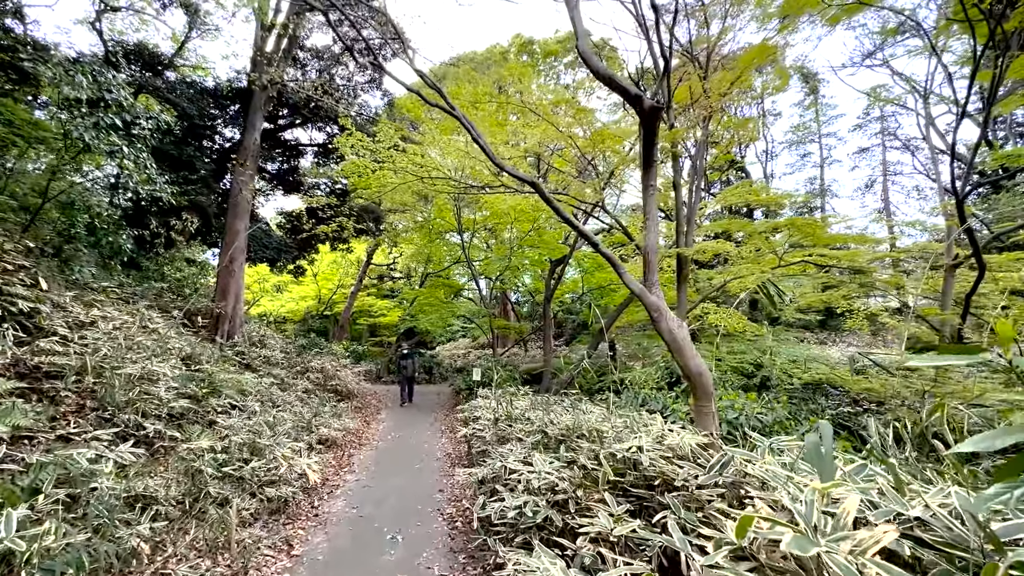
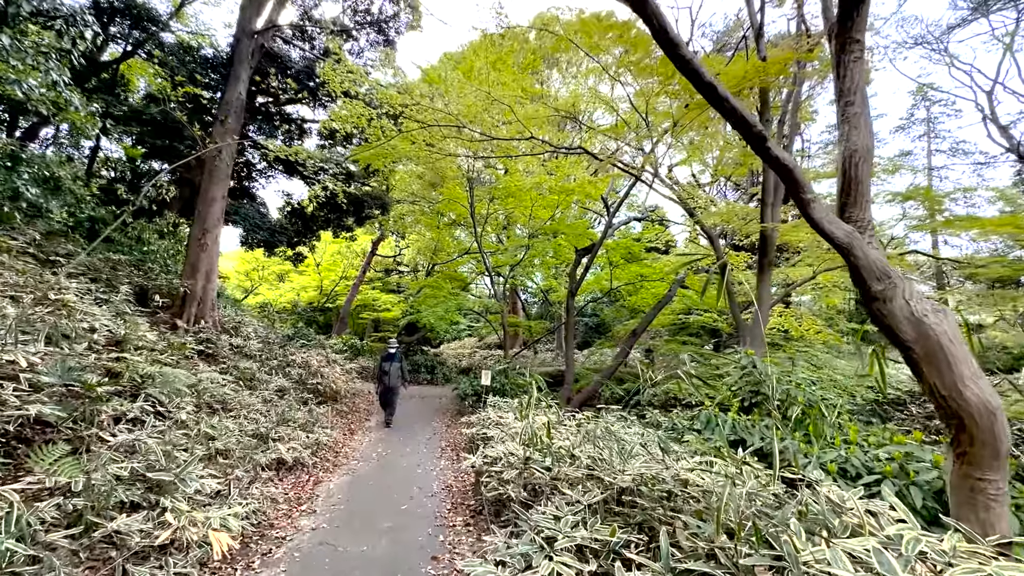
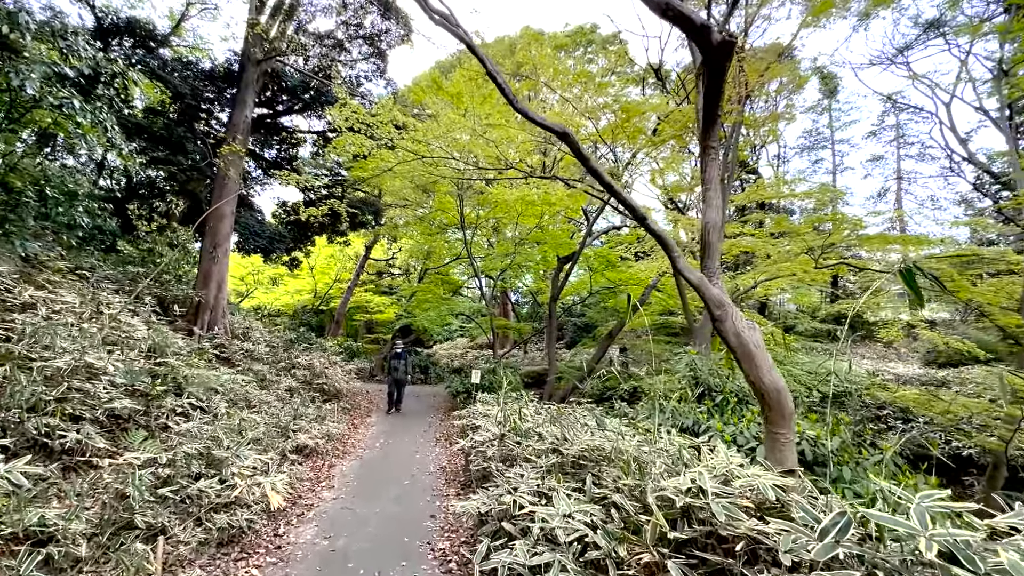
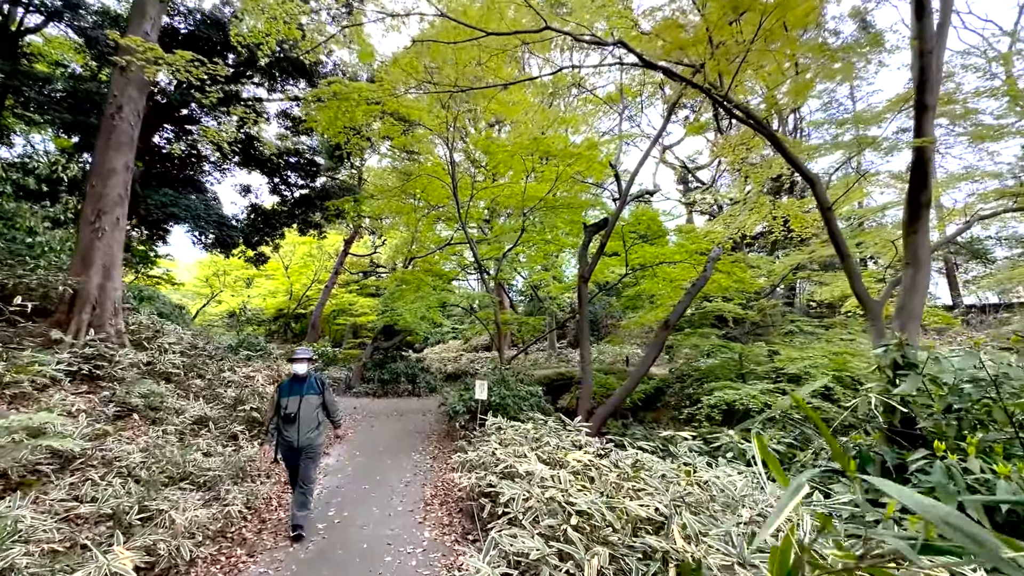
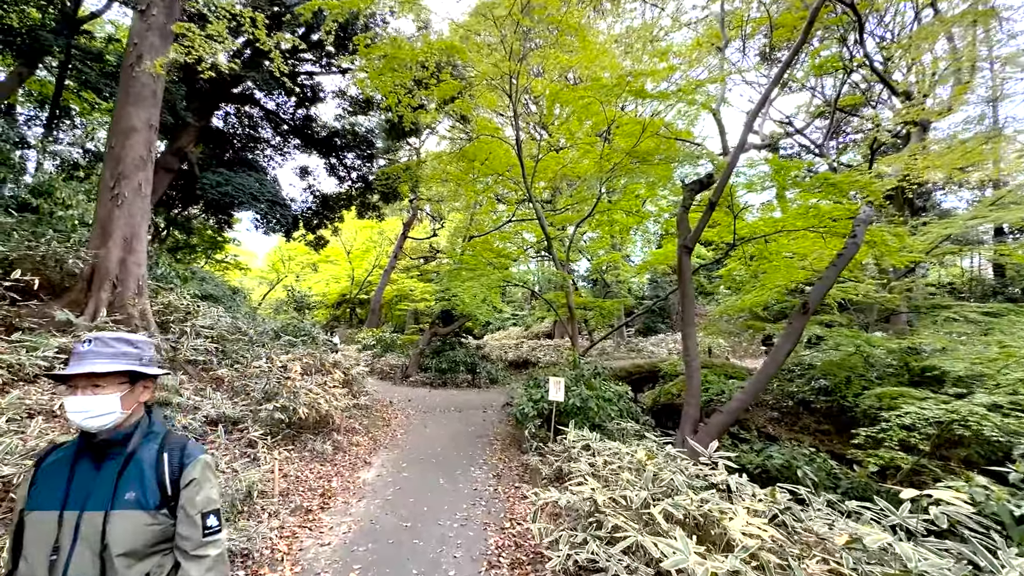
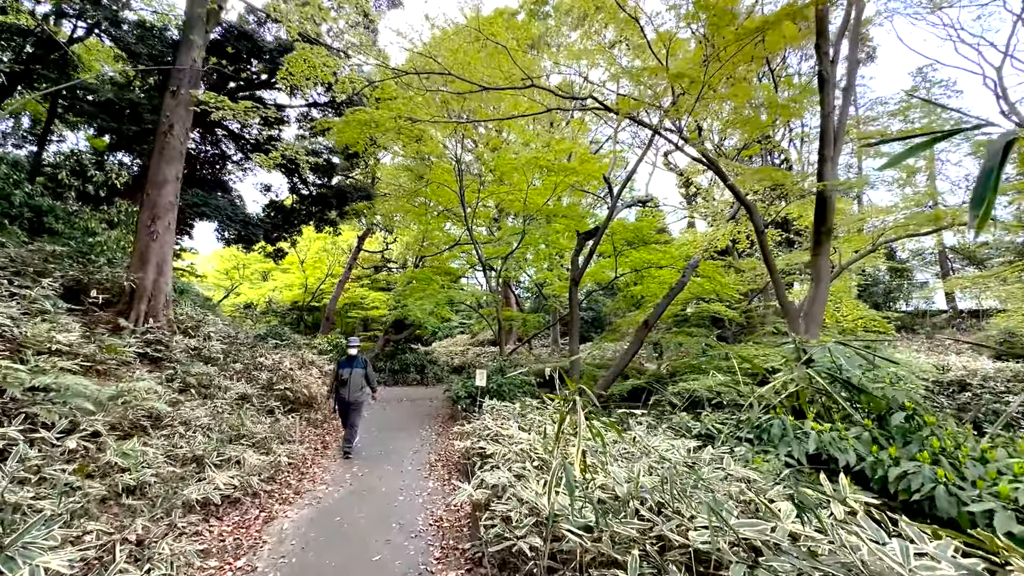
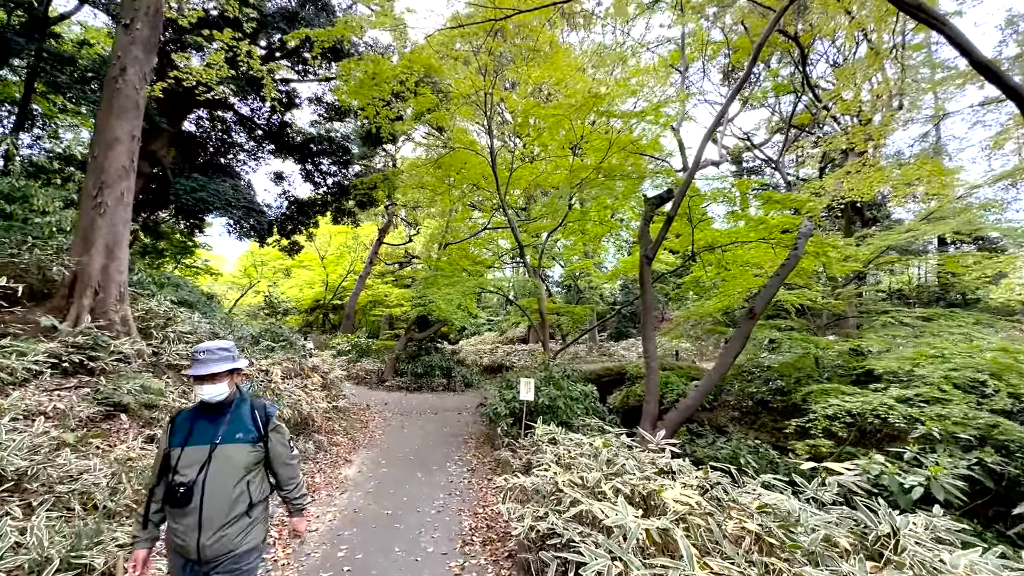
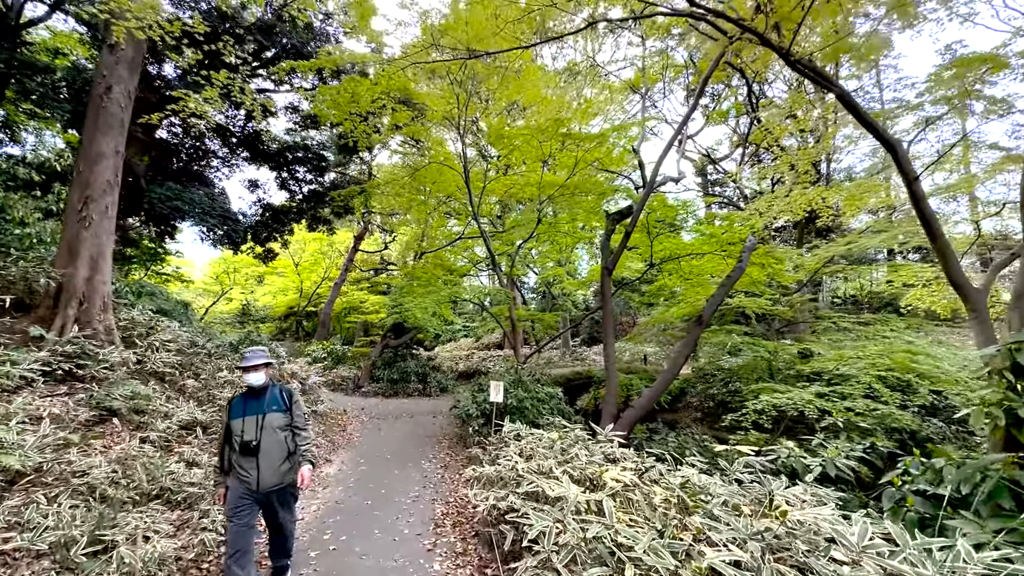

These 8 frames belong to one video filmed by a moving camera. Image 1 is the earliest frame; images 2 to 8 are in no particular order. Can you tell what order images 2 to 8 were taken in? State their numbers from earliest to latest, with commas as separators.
3, 2, 6, 4, 8, 7, 5
